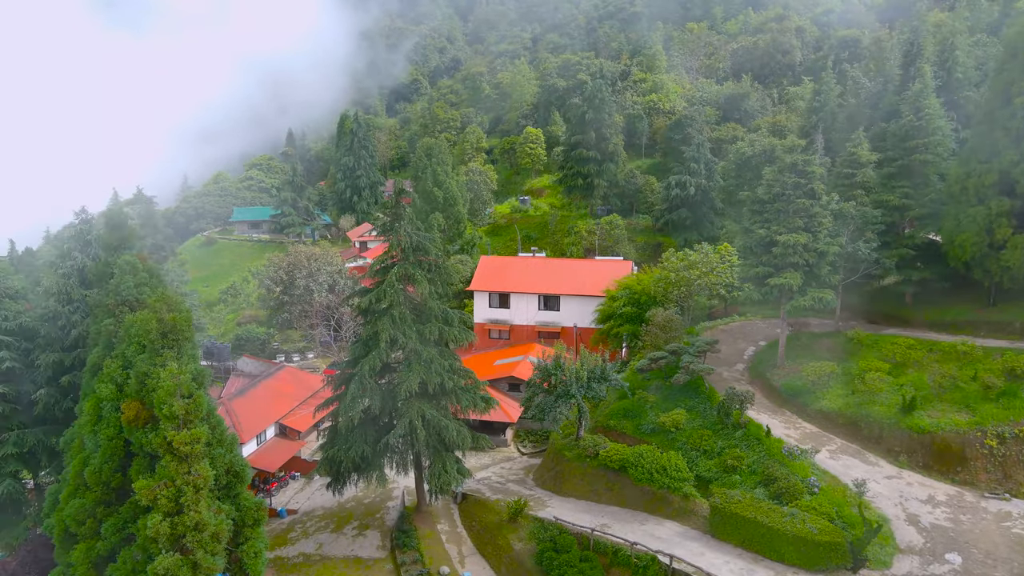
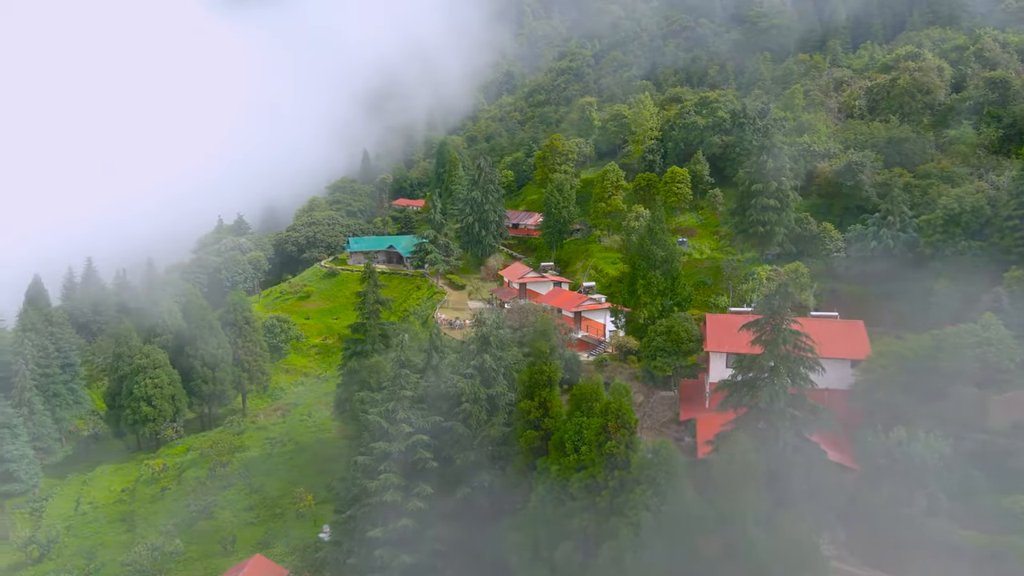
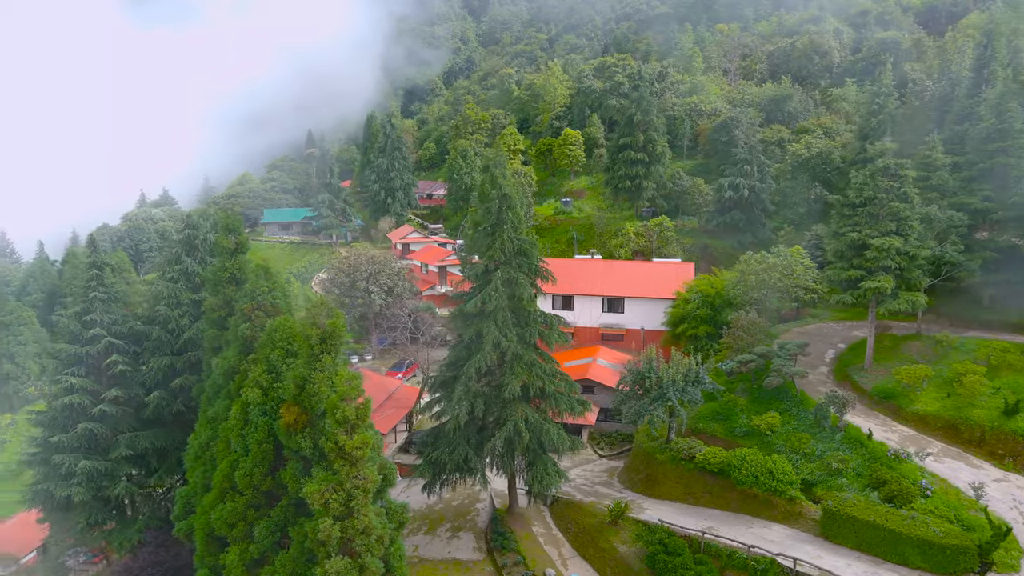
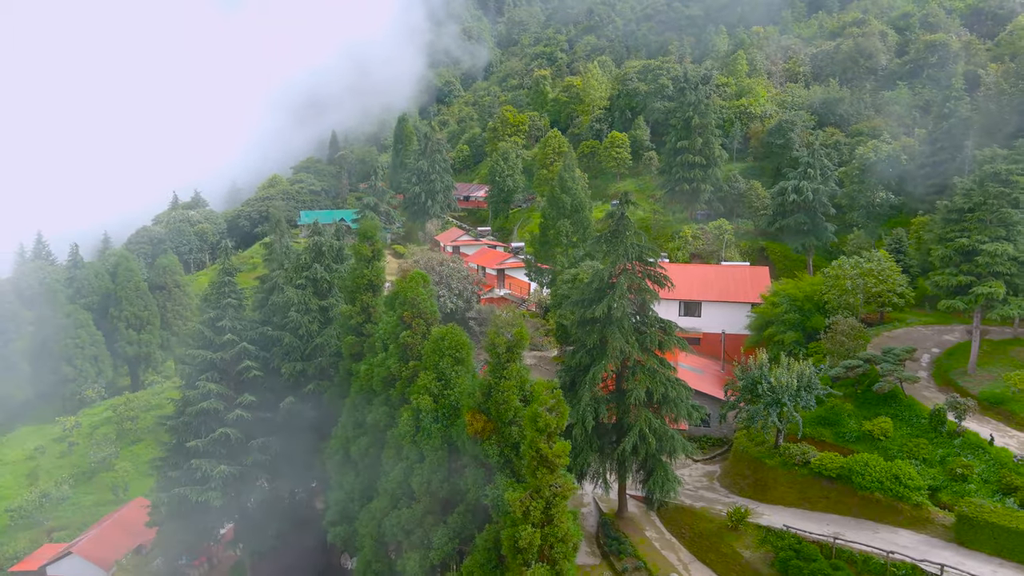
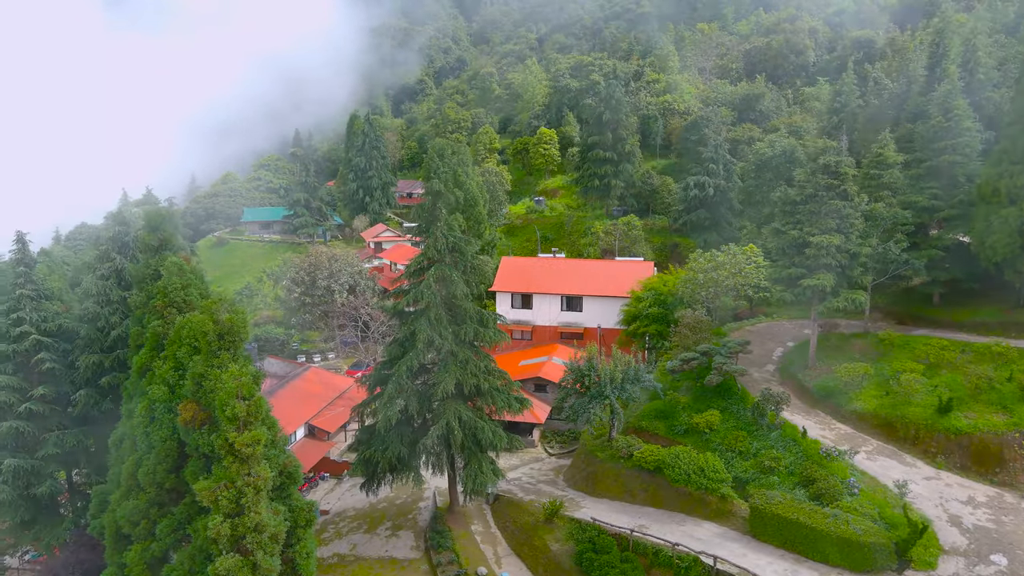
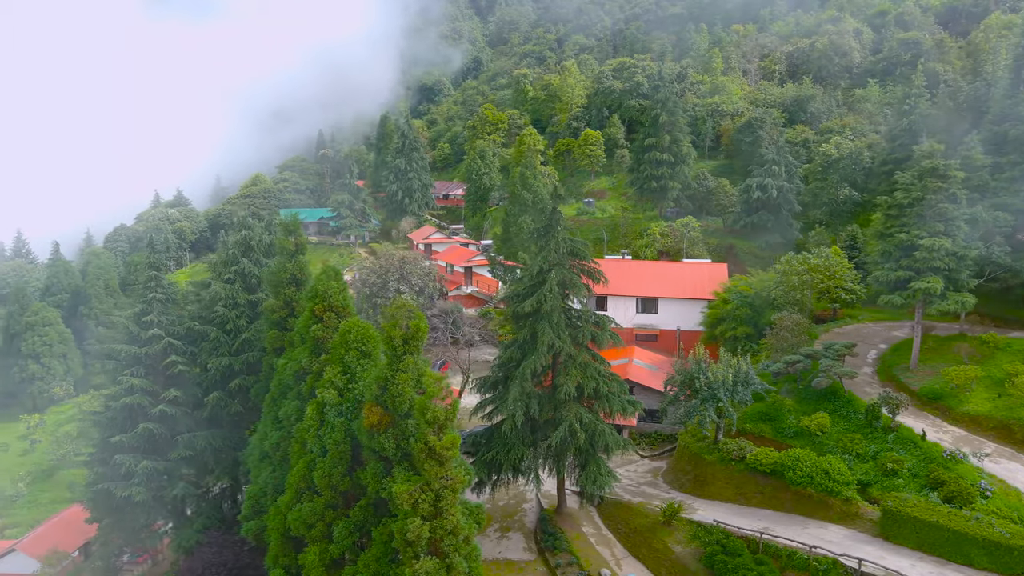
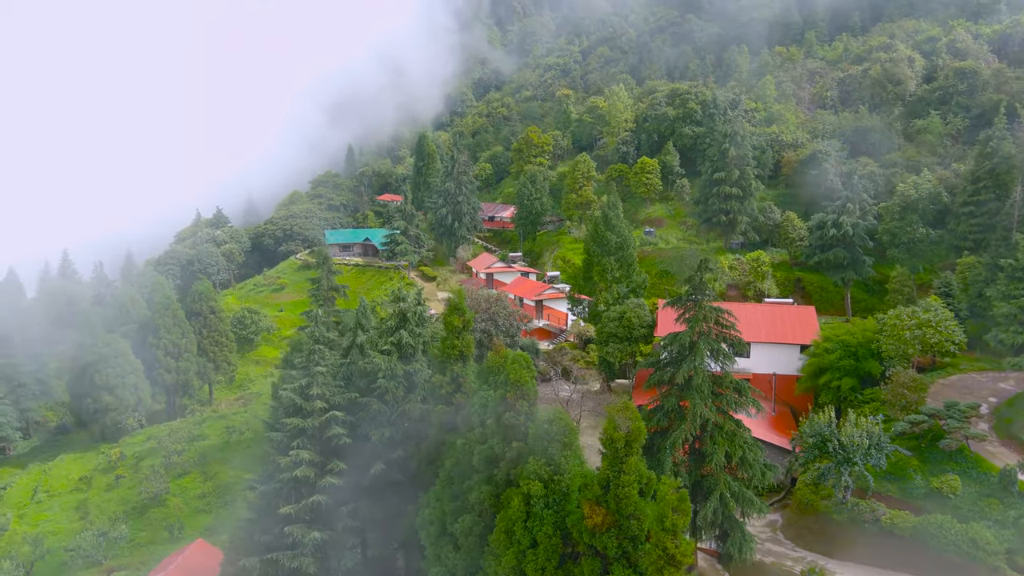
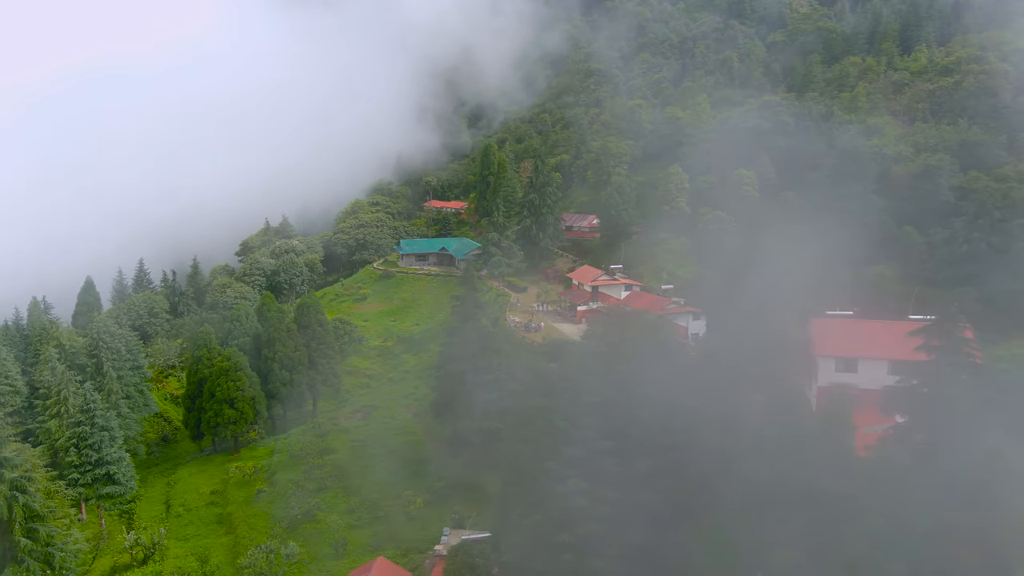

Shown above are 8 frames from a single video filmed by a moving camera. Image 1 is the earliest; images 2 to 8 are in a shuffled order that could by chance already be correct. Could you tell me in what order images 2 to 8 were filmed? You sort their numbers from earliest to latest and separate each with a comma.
5, 3, 6, 4, 7, 2, 8
